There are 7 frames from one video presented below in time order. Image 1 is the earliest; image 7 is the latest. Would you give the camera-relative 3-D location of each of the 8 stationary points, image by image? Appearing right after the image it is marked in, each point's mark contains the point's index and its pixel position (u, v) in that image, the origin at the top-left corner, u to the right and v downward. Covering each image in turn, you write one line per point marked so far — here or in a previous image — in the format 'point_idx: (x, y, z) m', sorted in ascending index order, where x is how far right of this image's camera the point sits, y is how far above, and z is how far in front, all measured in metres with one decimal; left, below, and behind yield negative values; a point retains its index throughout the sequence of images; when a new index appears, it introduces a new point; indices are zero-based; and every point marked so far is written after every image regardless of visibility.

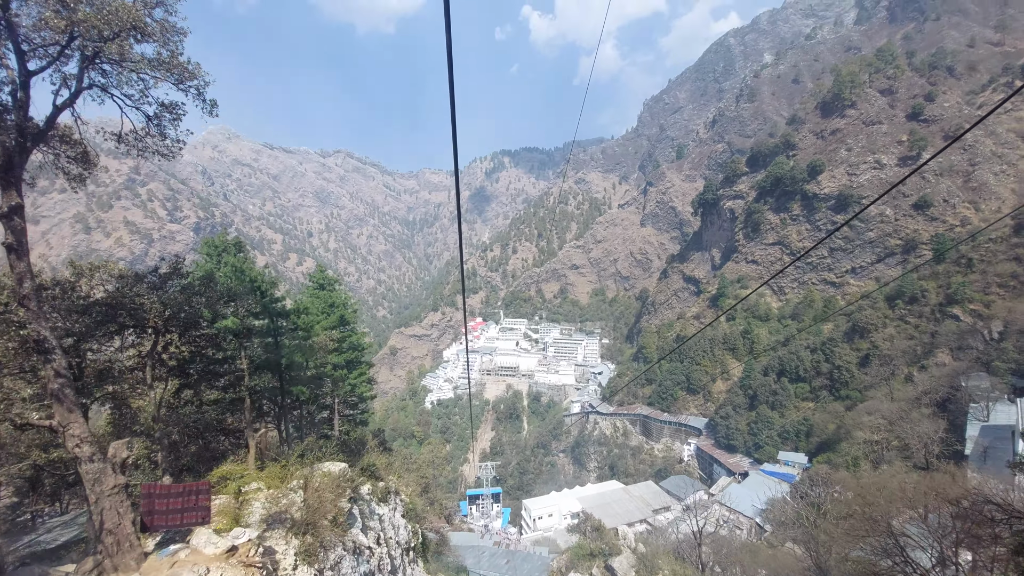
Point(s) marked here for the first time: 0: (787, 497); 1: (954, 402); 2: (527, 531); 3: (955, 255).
0: (+9.8, -7.4, +13.7) m
1: (+15.6, -4.0, +13.8) m
2: (+0.8, -11.6, +18.5) m
3: (+22.2, +1.6, +19.6) m
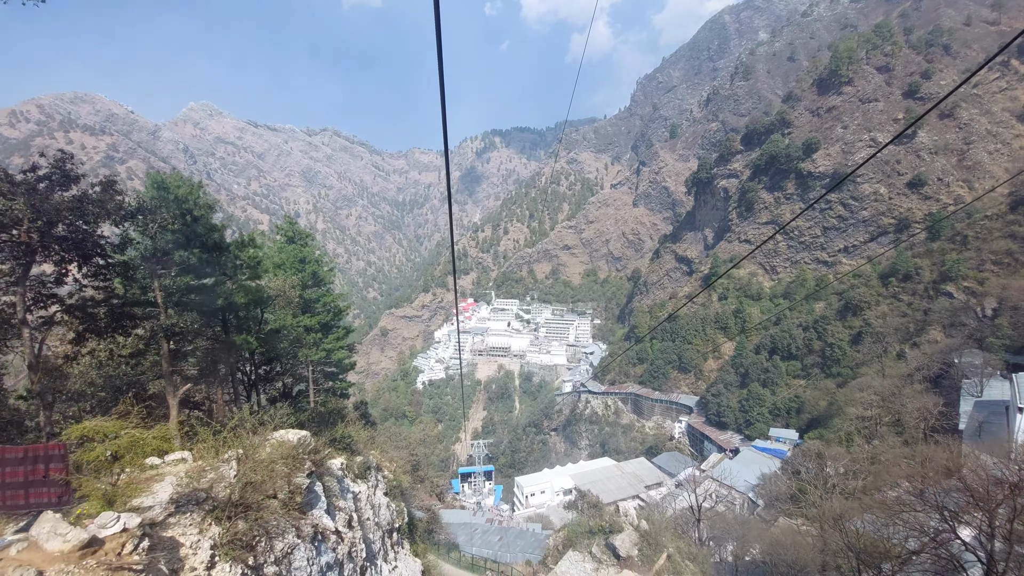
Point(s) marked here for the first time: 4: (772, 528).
0: (+9.5, -6.6, +13.7) m
1: (+15.3, -3.2, +13.8) m
2: (+0.4, -10.5, +18.5) m
3: (+21.8, +2.7, +19.5) m
4: (+6.7, -6.2, +10.0) m
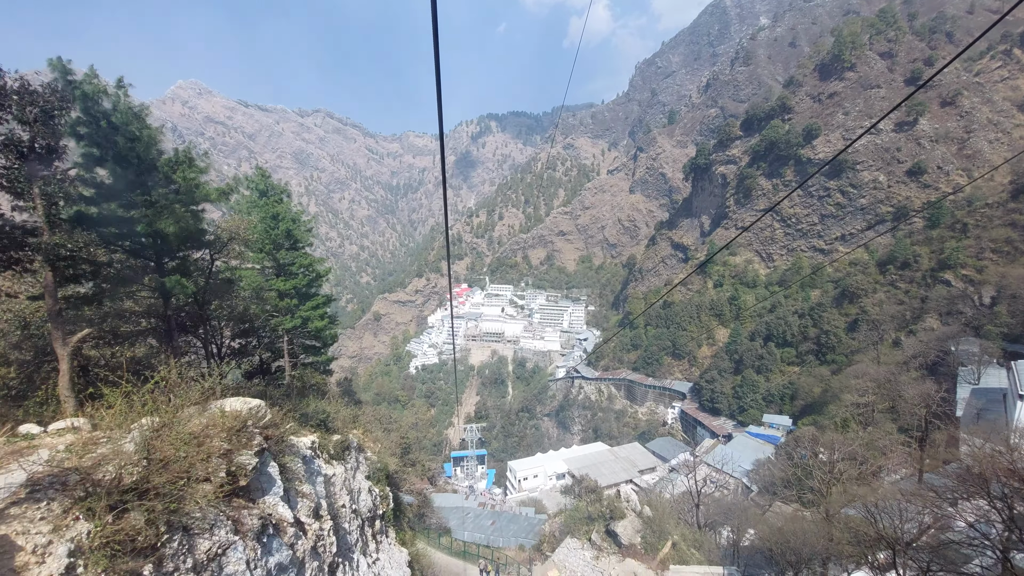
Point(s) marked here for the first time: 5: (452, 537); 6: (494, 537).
0: (+9.3, -6.0, +13.7) m
1: (+15.1, -2.7, +13.7) m
2: (0.0, -9.7, +18.5) m
3: (+21.6, +3.3, +19.3) m
4: (+6.5, -5.7, +9.9) m
5: (-1.5, -6.3, +9.9) m
6: (-0.5, -6.8, +10.5) m
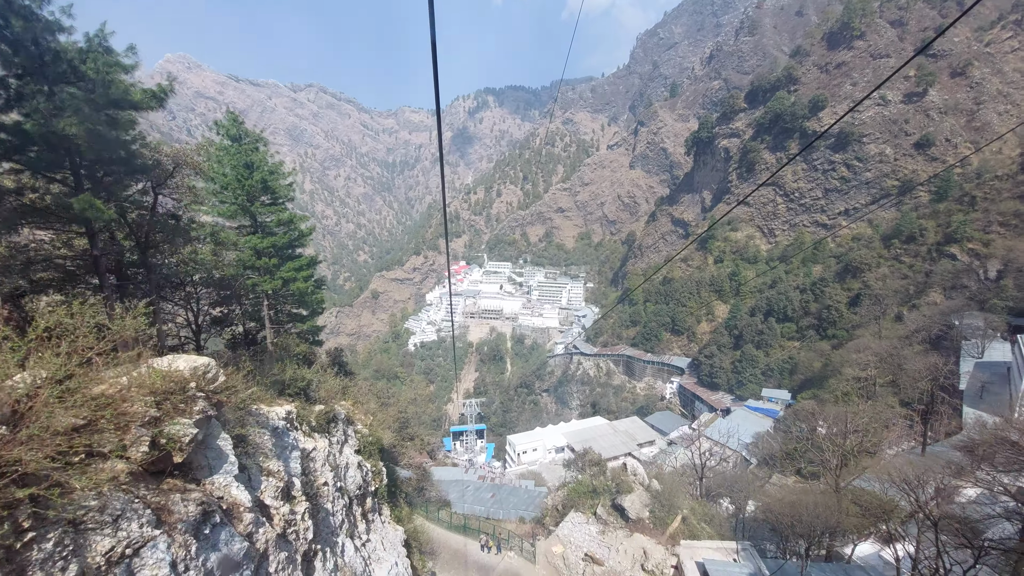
0: (+9.2, -5.1, +13.7) m
1: (+15.1, -1.8, +13.6) m
2: (0.0, -8.5, +18.6) m
3: (+21.5, +4.6, +18.9) m
4: (+6.5, -5.0, +9.9) m
5: (-1.5, -5.6, +9.9) m
6: (-0.5, -6.0, +10.5) m
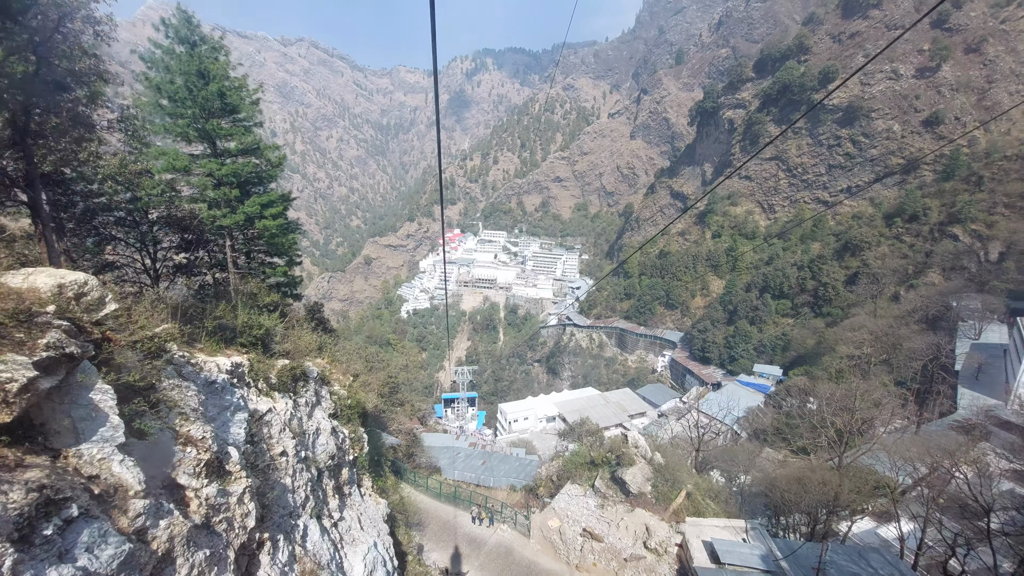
0: (+9.0, -4.2, +13.8) m
1: (+14.9, -1.1, +13.5) m
2: (-0.4, -7.0, +18.8) m
3: (+21.4, +5.5, +18.5) m
4: (+6.3, -4.3, +10.0) m
5: (-1.8, -4.7, +9.9) m
6: (-0.7, -5.1, +10.5) m
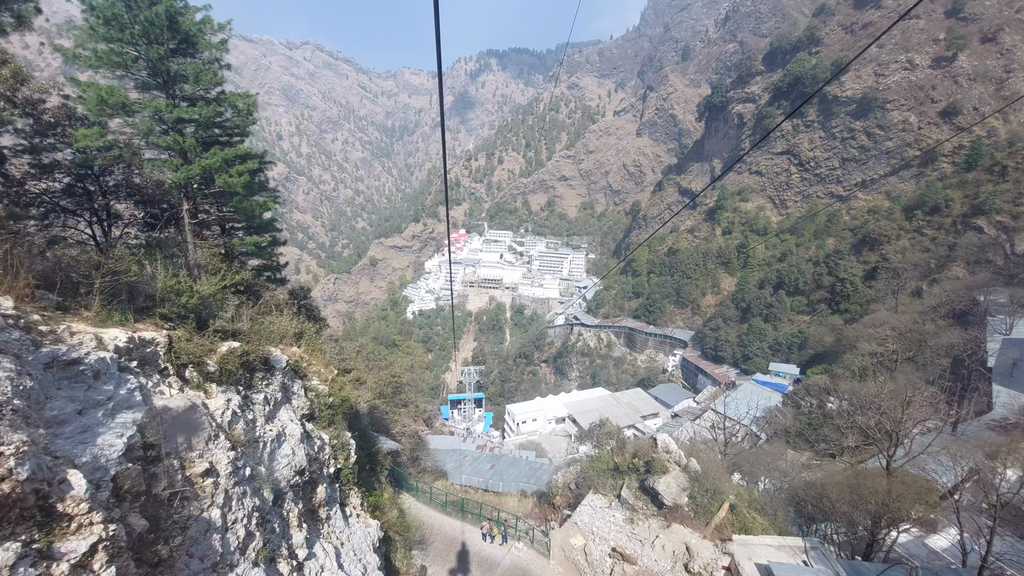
0: (+9.2, -4.1, +13.2) m
1: (+15.2, -0.8, +12.9) m
2: (-0.1, -6.9, +18.4) m
3: (+21.7, +5.7, +17.8) m
4: (+6.5, -4.2, +9.5) m
5: (-1.5, -4.6, +9.5) m
6: (-0.5, -5.0, +10.1) m
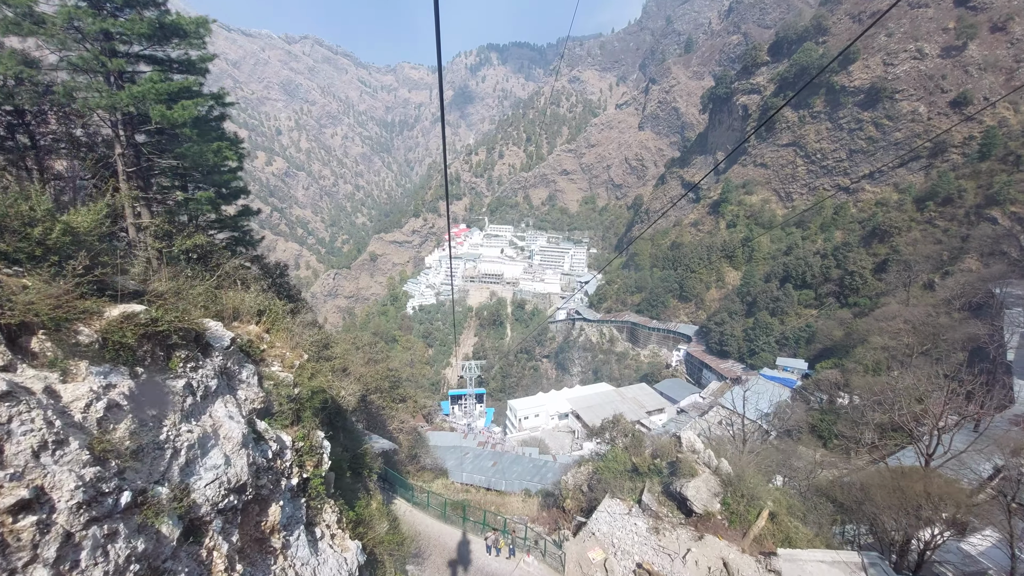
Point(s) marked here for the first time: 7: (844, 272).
0: (+9.3, -3.8, +12.9) m
1: (+15.2, -0.6, +12.5) m
2: (0.0, -6.6, +18.0) m
3: (+21.8, +6.0, +17.3) m
4: (+6.6, -4.0, +9.1) m
5: (-1.5, -4.4, +9.1) m
6: (-0.4, -4.8, +9.8) m
7: (+16.0, +0.8, +18.8) m
